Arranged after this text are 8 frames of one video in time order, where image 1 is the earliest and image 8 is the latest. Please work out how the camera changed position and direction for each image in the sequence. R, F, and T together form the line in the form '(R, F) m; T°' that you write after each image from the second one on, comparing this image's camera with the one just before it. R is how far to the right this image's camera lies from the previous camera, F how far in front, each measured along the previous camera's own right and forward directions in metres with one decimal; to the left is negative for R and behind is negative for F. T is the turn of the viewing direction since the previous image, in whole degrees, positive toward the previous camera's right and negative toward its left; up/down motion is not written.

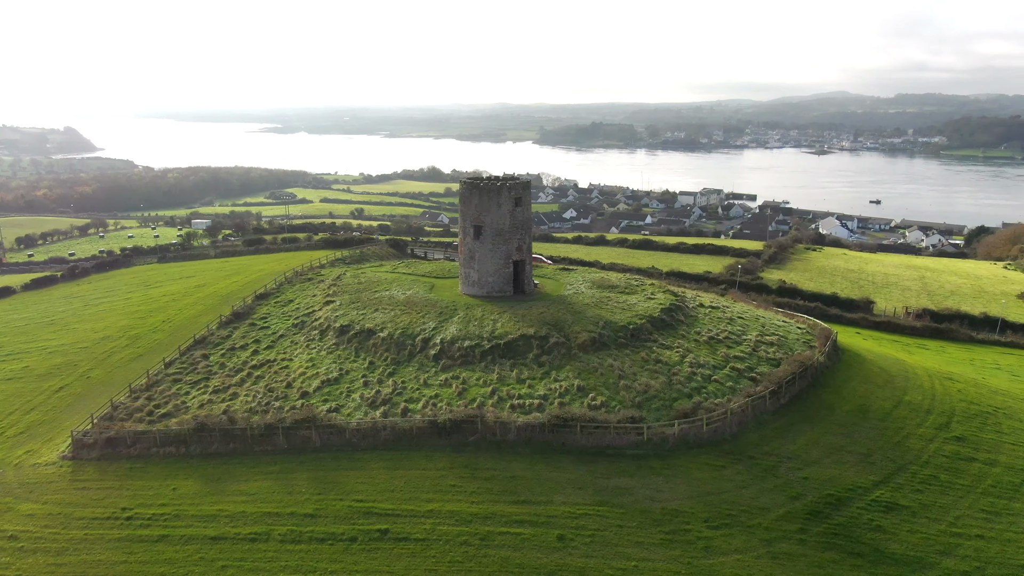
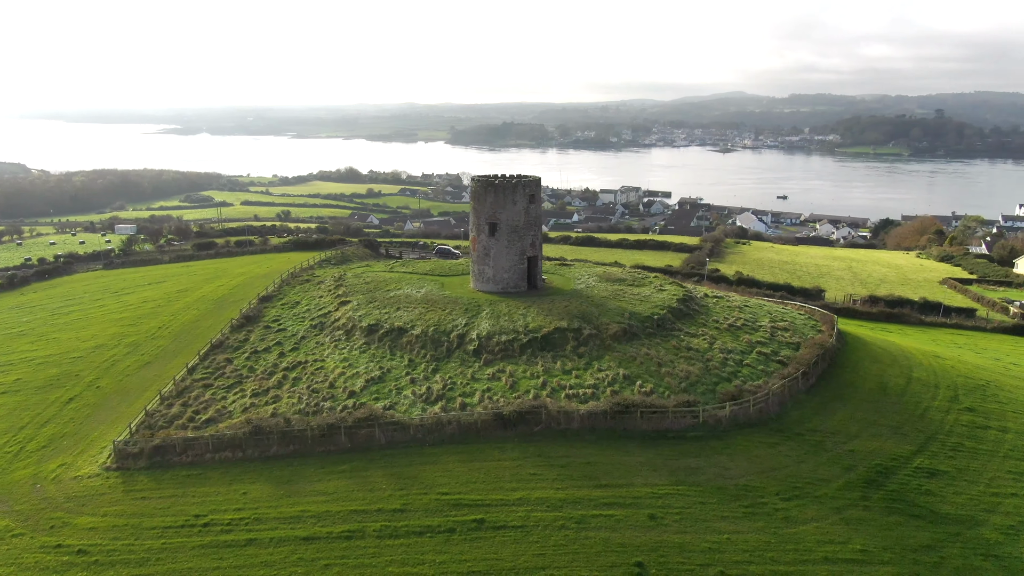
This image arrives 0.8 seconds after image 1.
(-3.2, -0.3) m; +6°
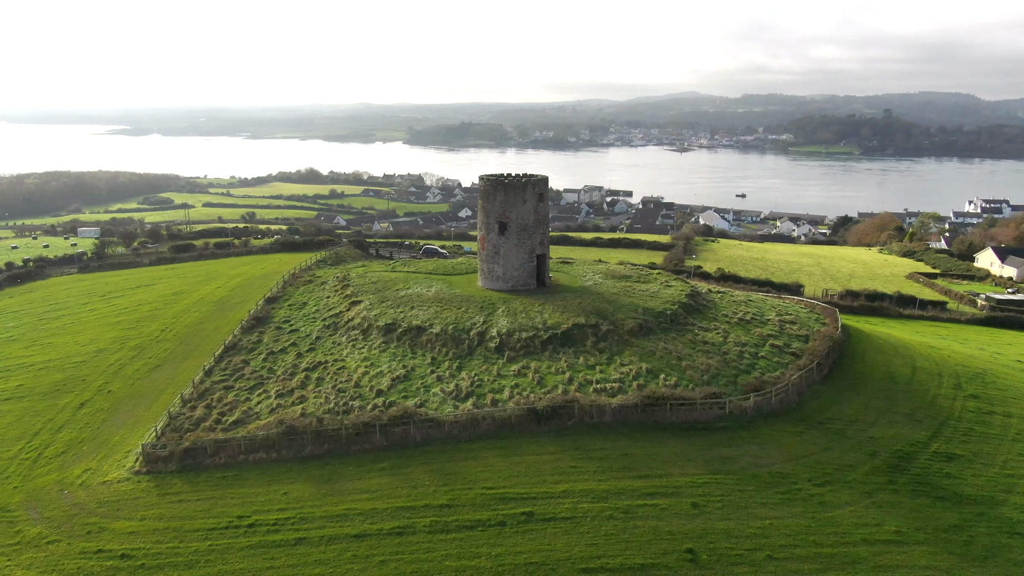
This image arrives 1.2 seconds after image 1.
(-1.6, -0.2) m; +3°
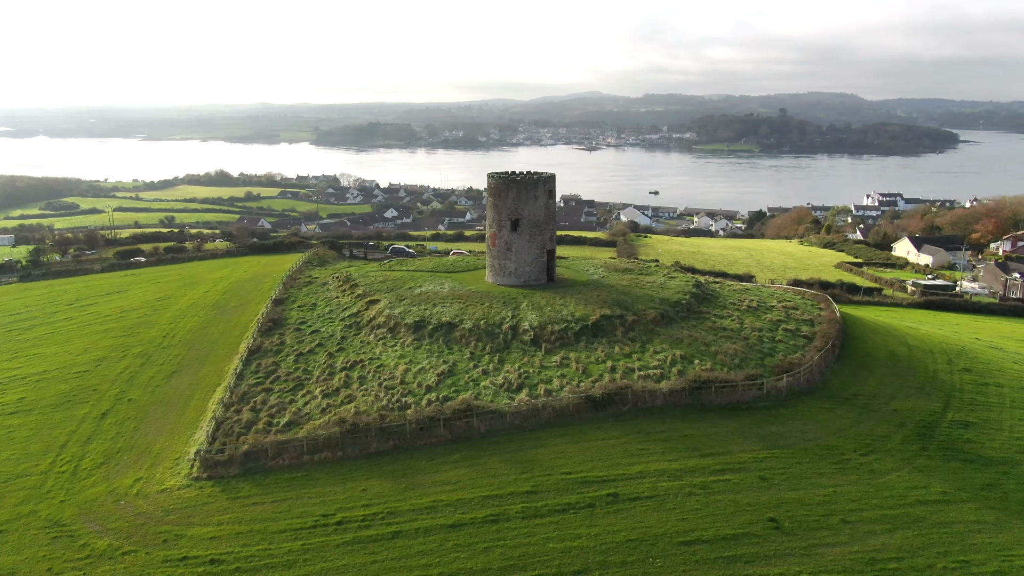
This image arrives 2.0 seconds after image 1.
(-3.3, -0.4) m; +7°
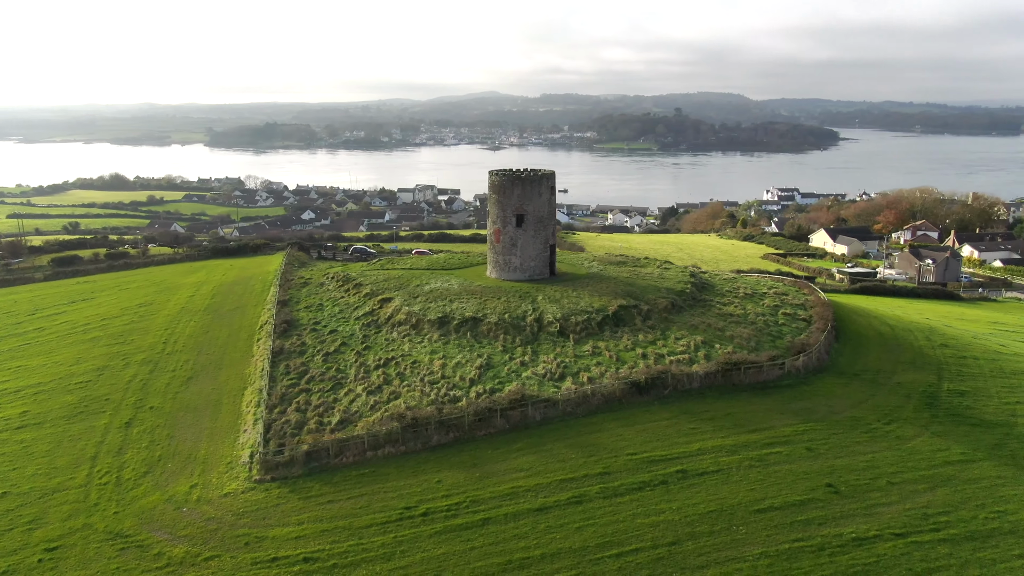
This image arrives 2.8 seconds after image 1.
(-3.4, -0.4) m; +7°
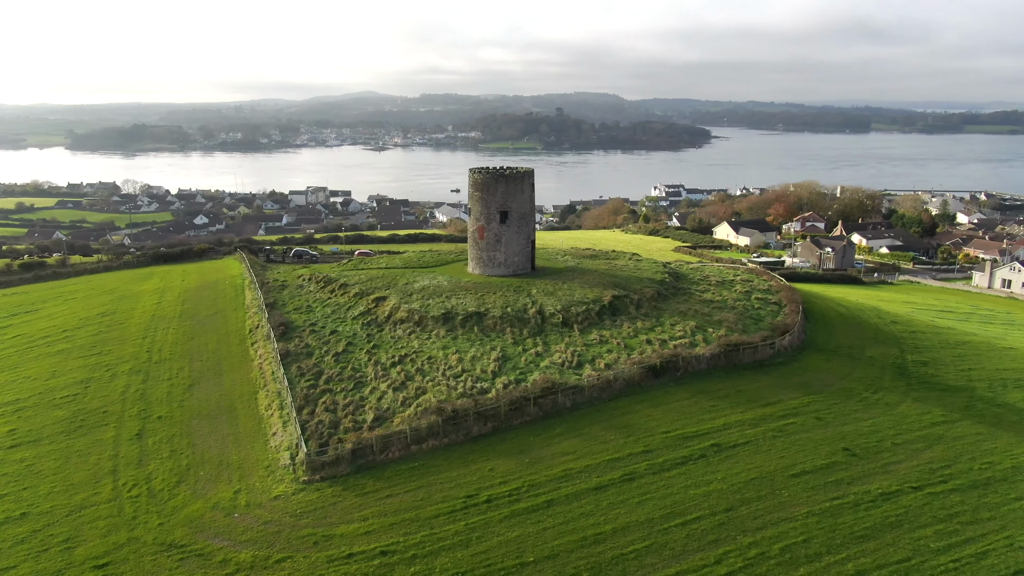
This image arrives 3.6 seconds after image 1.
(-3.4, -0.4) m; +8°
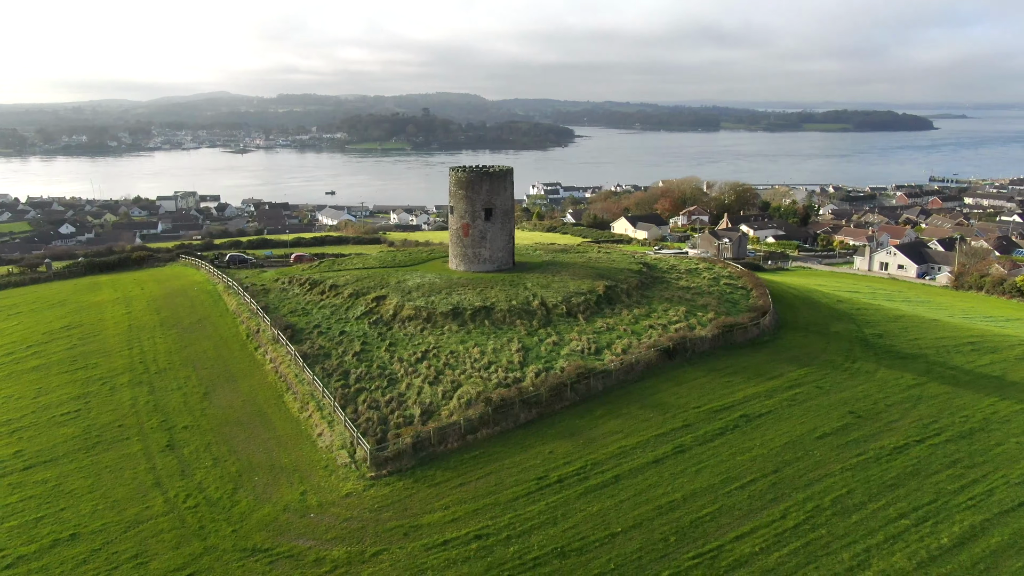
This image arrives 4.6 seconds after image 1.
(-4.1, -0.5) m; +10°
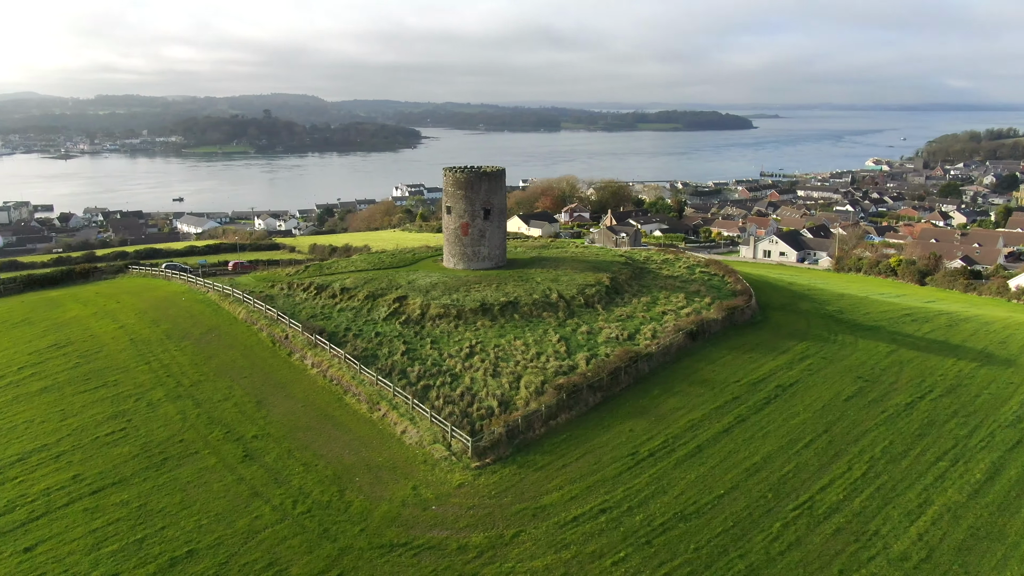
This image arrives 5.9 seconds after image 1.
(-5.5, -0.5) m; +11°
